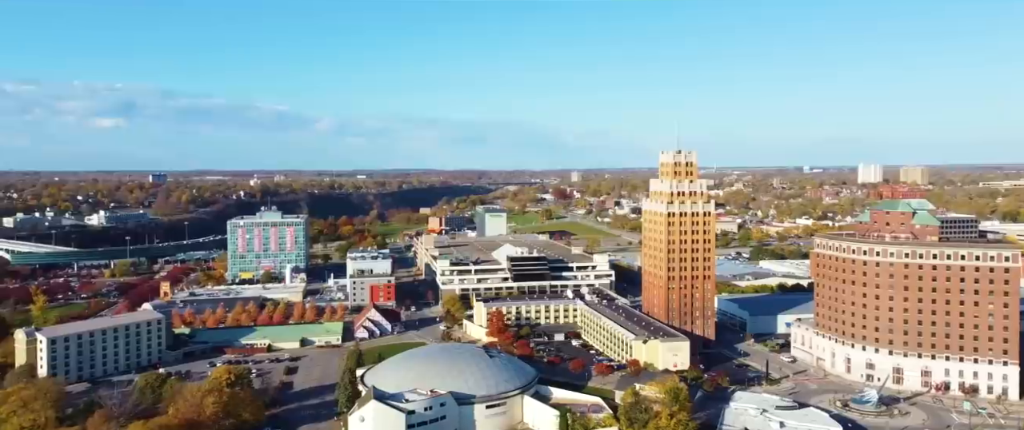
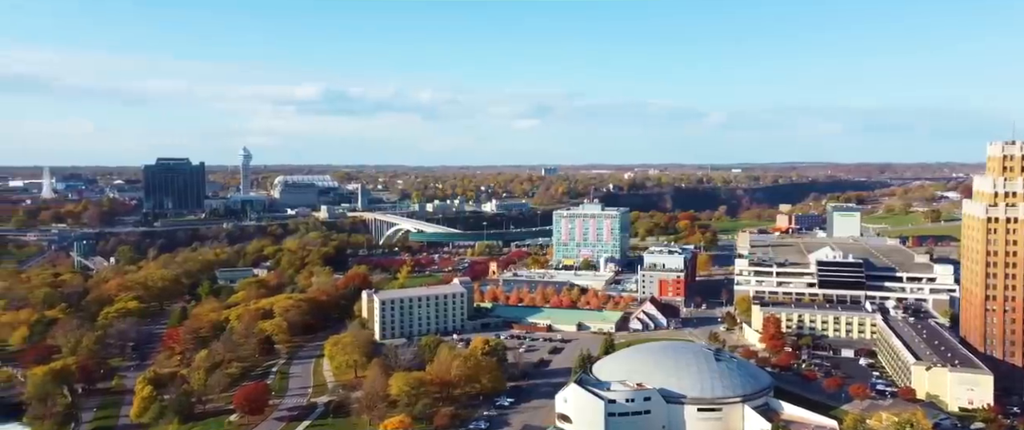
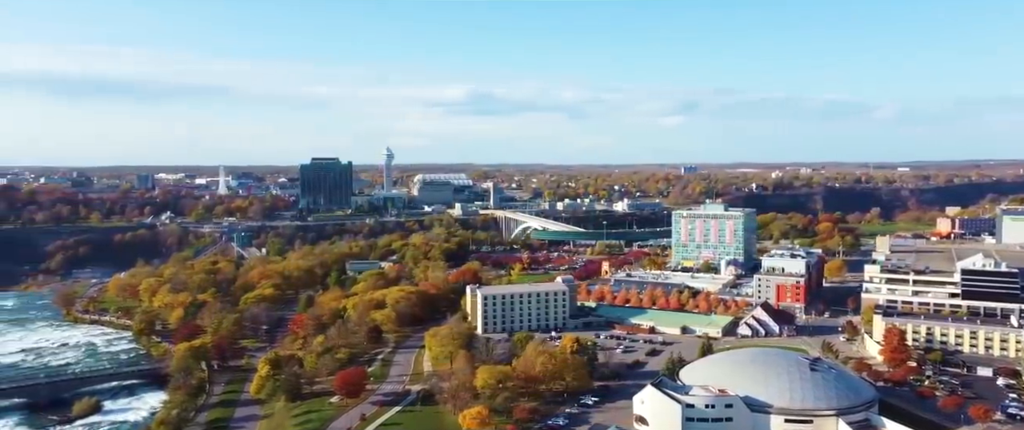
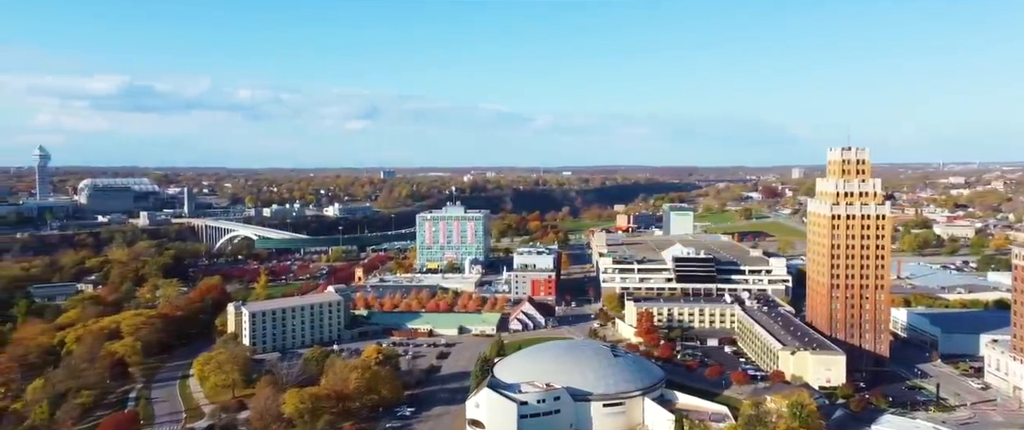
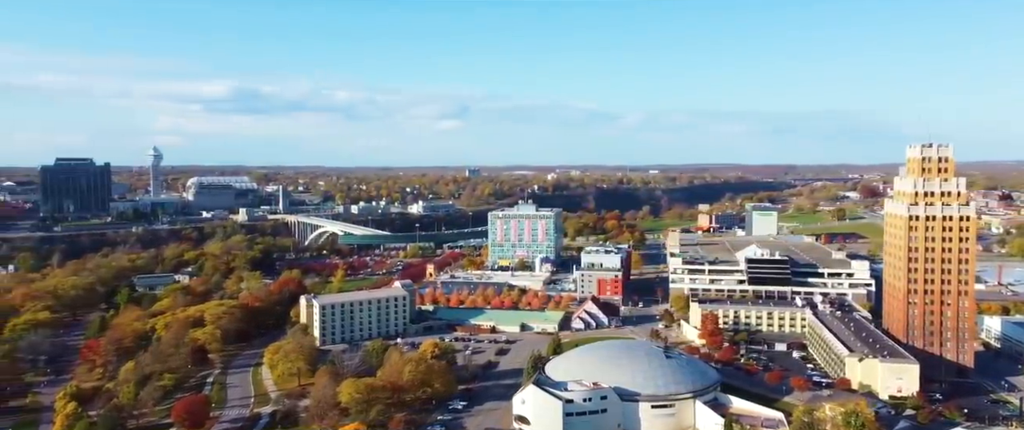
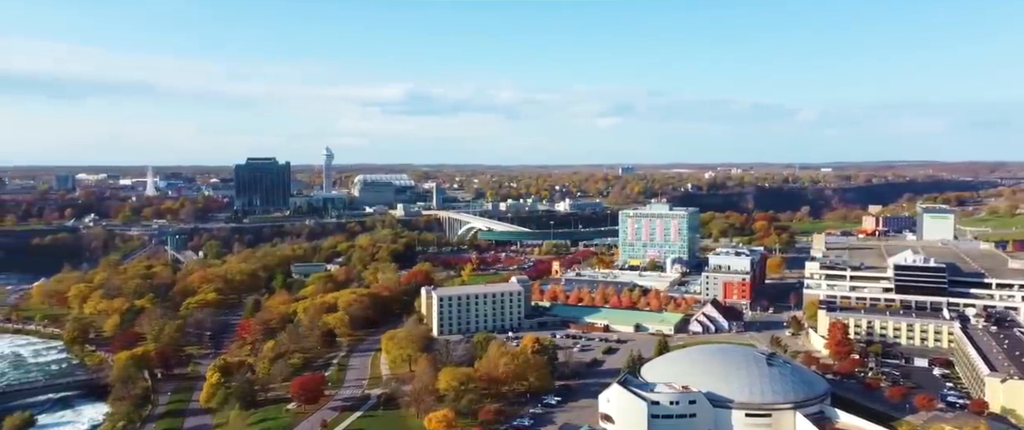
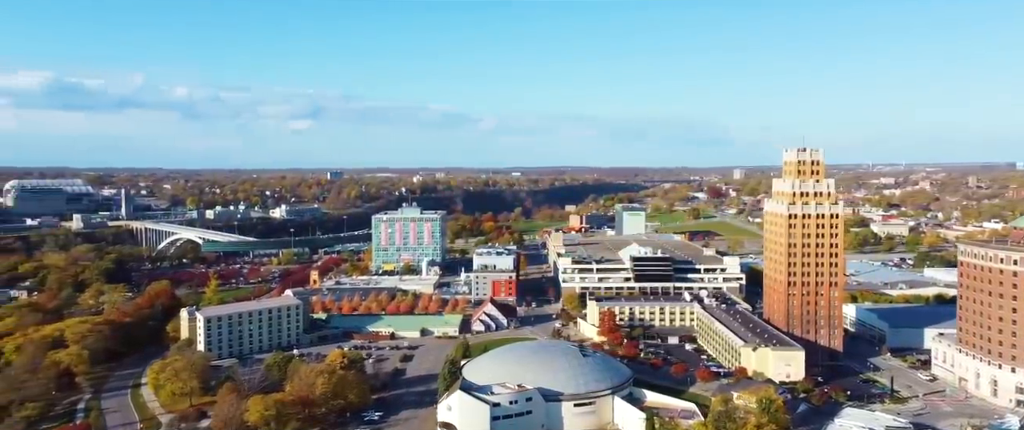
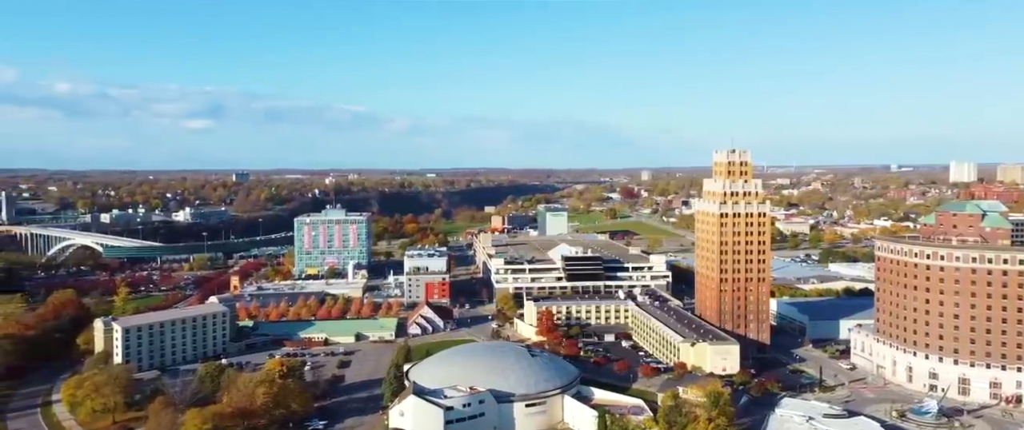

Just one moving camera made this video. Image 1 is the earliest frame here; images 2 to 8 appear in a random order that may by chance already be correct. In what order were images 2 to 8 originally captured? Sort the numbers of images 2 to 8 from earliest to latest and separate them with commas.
8, 7, 4, 5, 2, 6, 3
